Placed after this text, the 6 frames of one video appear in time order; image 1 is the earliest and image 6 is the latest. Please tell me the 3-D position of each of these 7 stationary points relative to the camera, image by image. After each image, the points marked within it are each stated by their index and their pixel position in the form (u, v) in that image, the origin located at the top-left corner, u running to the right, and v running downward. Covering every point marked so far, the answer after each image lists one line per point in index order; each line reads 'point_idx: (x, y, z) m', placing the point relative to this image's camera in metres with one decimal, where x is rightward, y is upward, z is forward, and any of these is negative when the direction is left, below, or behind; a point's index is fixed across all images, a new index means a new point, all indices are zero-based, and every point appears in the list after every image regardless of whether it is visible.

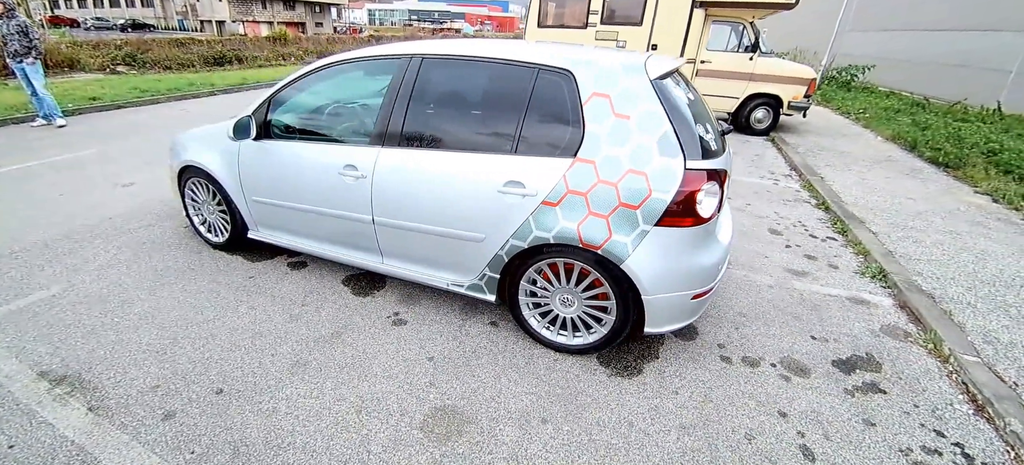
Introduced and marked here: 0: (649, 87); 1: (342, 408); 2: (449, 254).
0: (+0.7, +0.7, +2.2) m
1: (-0.8, -0.8, +2.2) m
2: (-0.4, -0.1, +2.7) m
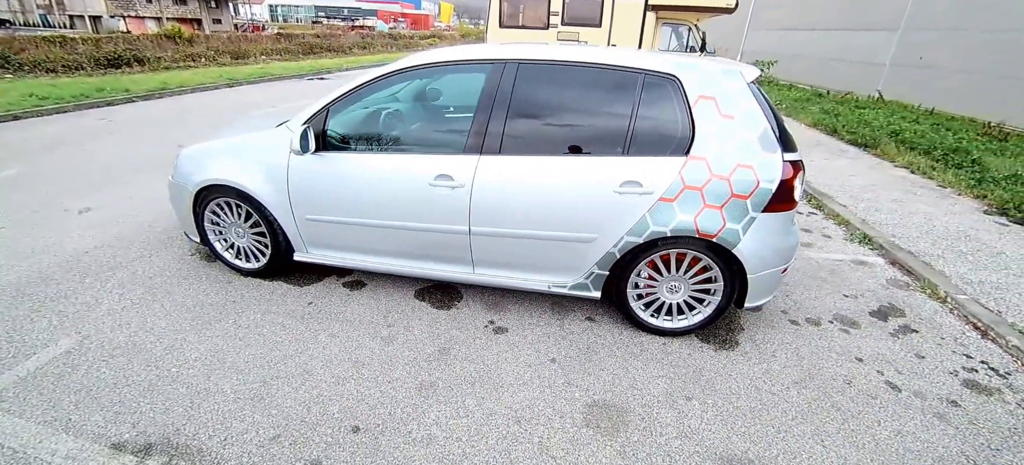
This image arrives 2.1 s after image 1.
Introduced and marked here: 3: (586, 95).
0: (+1.2, +0.7, +2.5) m
1: (-0.1, -0.9, +2.2) m
2: (+0.2, -0.1, +2.7) m
3: (+0.4, +0.8, +2.6) m
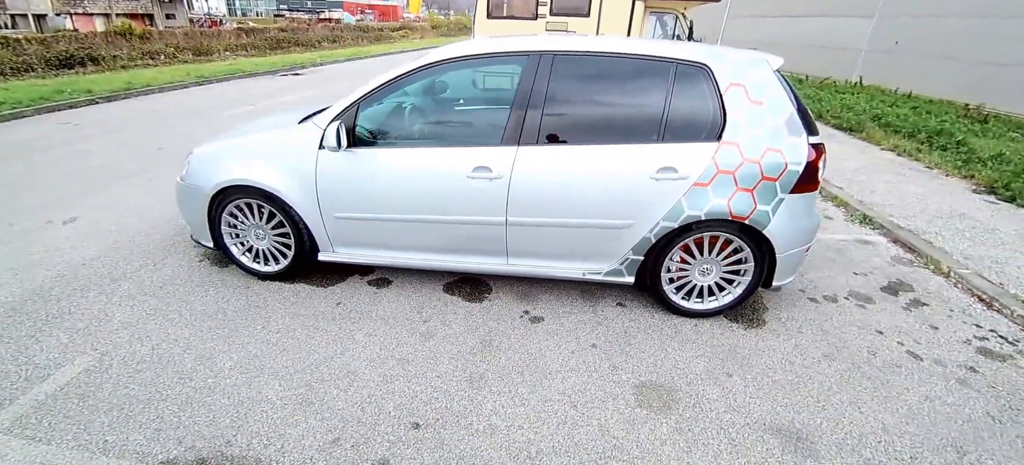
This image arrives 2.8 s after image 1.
0: (+1.4, +0.8, +2.6) m
1: (+0.2, -0.8, +2.3) m
2: (+0.4, -0.1, +2.8) m
3: (+0.6, +0.8, +2.6) m
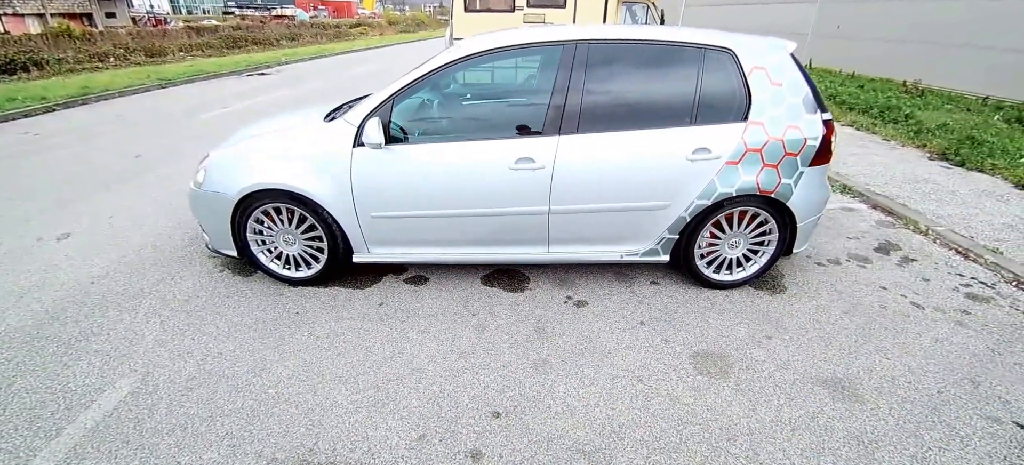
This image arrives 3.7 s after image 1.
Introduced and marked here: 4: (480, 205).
0: (+1.6, +1.0, +2.8) m
1: (+0.6, -0.8, +2.4) m
2: (+0.7, 0.0, +2.9) m
3: (+0.8, +0.9, +2.8) m
4: (-0.2, +0.2, +2.8) m
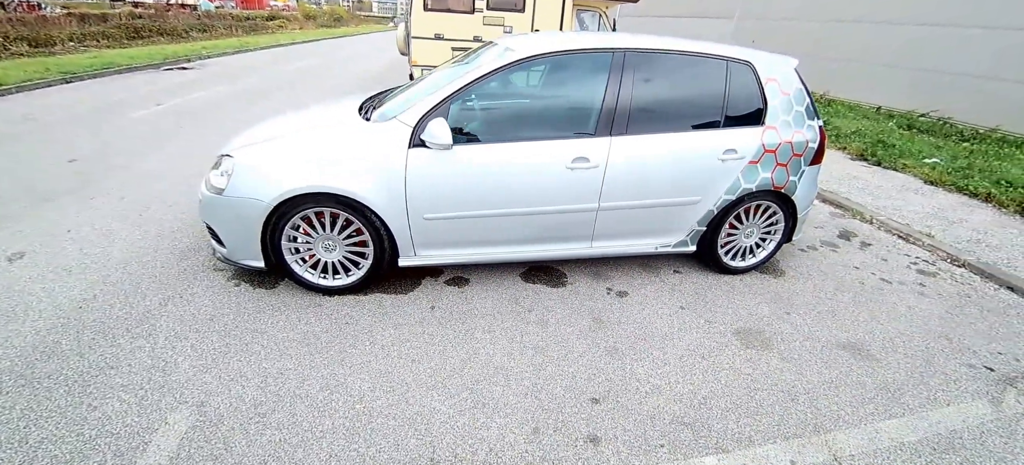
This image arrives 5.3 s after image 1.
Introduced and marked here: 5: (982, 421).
0: (+1.9, +1.1, +3.2) m
1: (+1.0, -0.7, +2.6) m
2: (+1.0, +0.1, +3.1) m
3: (+1.1, +1.0, +3.0) m
4: (+0.1, +0.2, +2.9) m
5: (+2.4, -0.9, +2.4) m
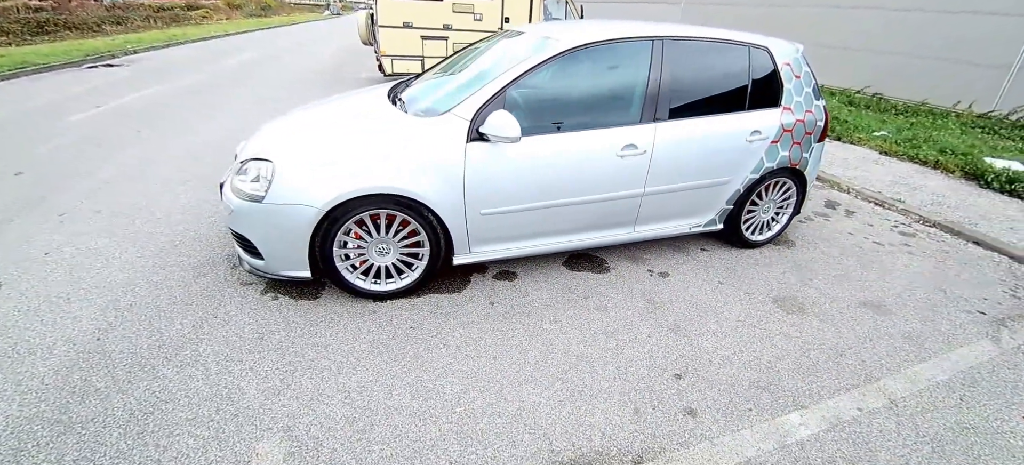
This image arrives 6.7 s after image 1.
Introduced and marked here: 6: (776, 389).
0: (+2.1, +1.3, +3.5) m
1: (+1.4, -0.6, +2.8) m
2: (+1.3, +0.2, +3.3) m
3: (+1.4, +1.1, +3.2) m
4: (+0.5, +0.2, +3.0) m
5: (+2.8, -0.7, +2.8) m
6: (+1.4, -0.8, +2.5) m
